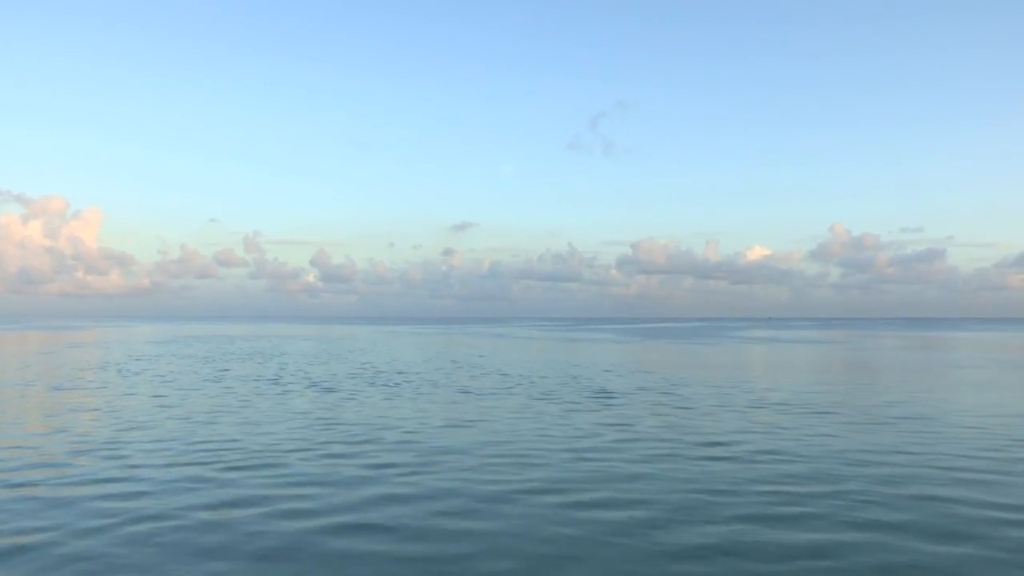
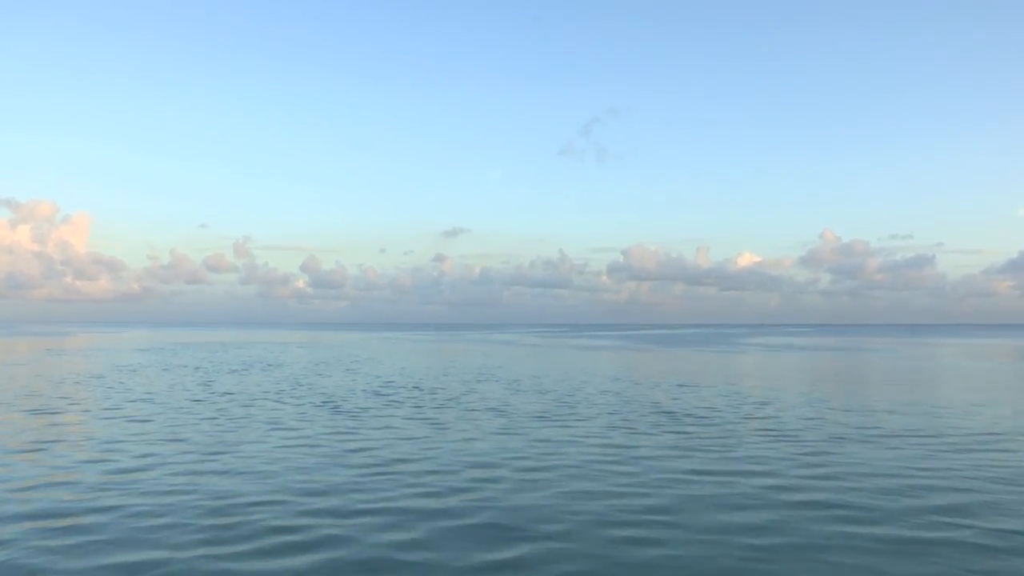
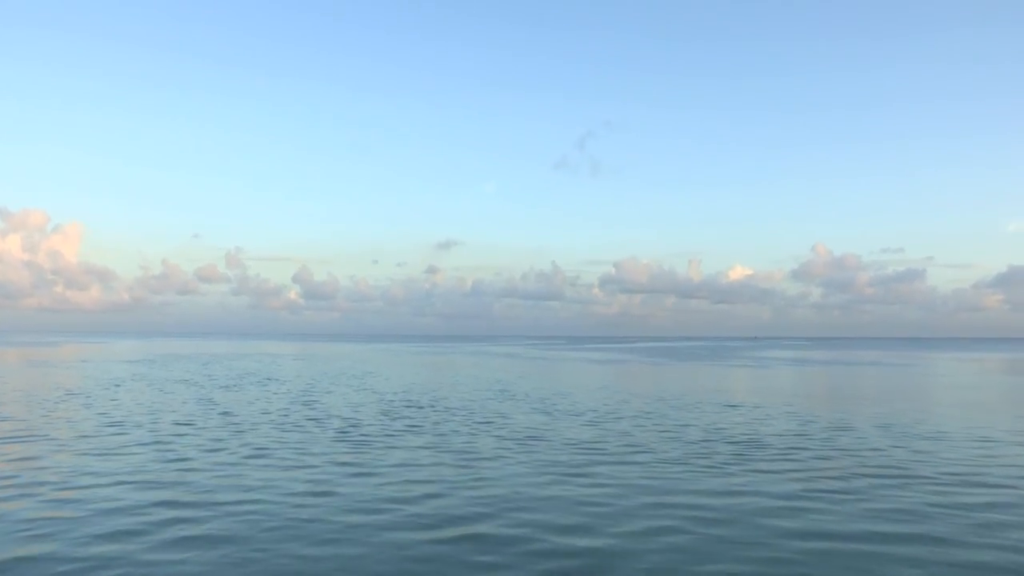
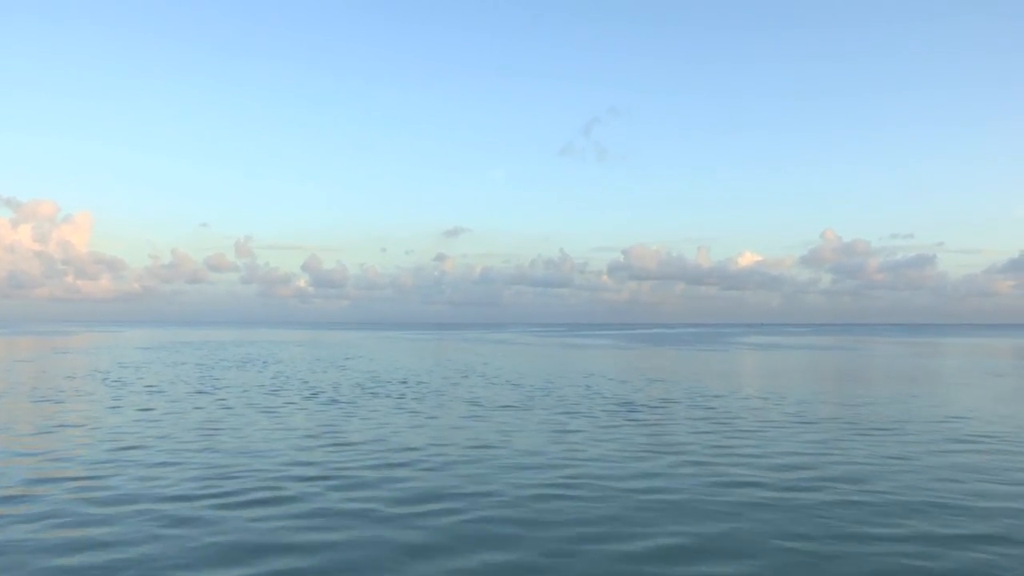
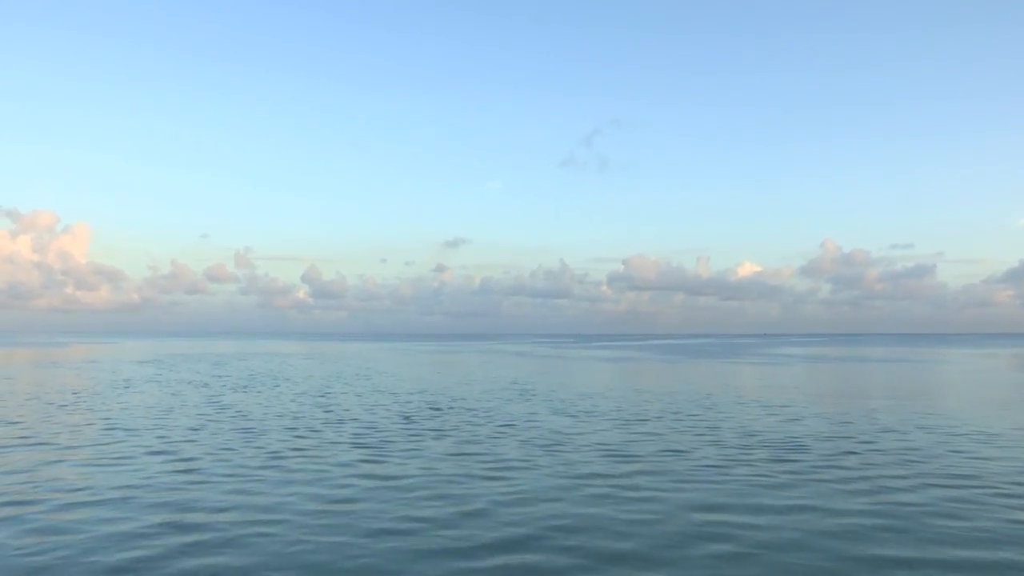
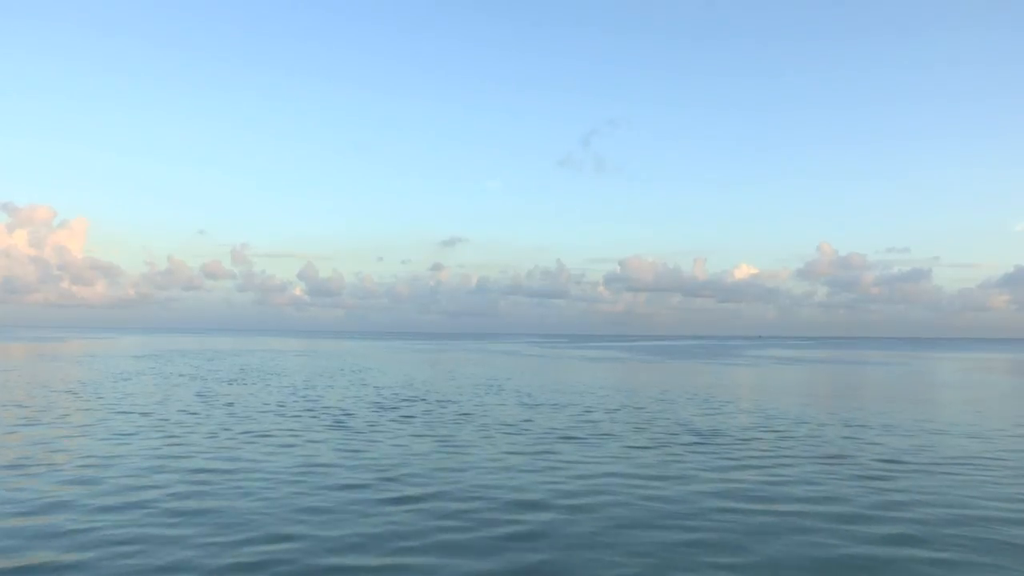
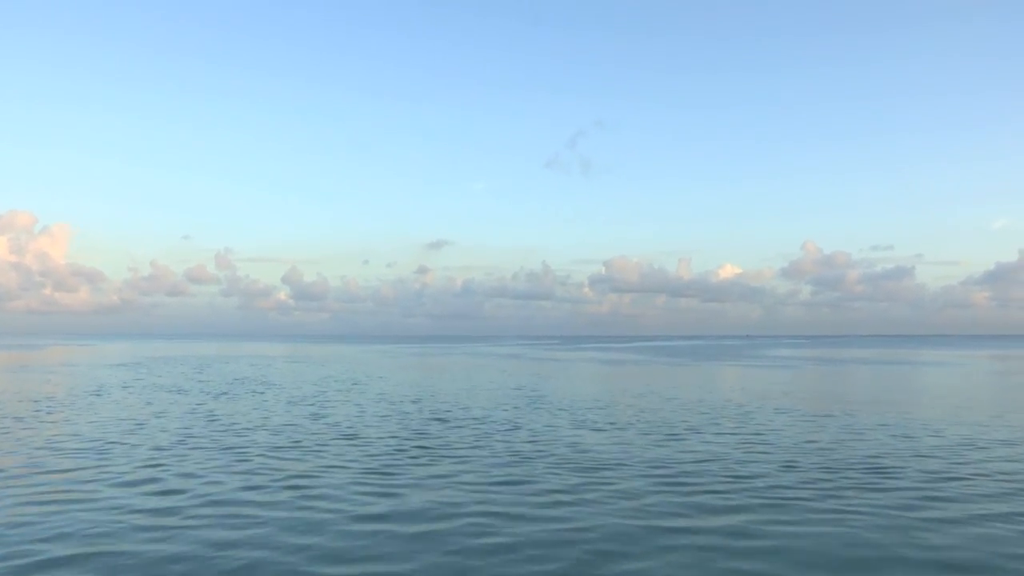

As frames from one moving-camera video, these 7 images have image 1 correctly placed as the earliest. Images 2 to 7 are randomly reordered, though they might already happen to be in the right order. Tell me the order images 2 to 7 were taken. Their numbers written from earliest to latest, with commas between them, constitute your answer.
4, 2, 6, 3, 5, 7
